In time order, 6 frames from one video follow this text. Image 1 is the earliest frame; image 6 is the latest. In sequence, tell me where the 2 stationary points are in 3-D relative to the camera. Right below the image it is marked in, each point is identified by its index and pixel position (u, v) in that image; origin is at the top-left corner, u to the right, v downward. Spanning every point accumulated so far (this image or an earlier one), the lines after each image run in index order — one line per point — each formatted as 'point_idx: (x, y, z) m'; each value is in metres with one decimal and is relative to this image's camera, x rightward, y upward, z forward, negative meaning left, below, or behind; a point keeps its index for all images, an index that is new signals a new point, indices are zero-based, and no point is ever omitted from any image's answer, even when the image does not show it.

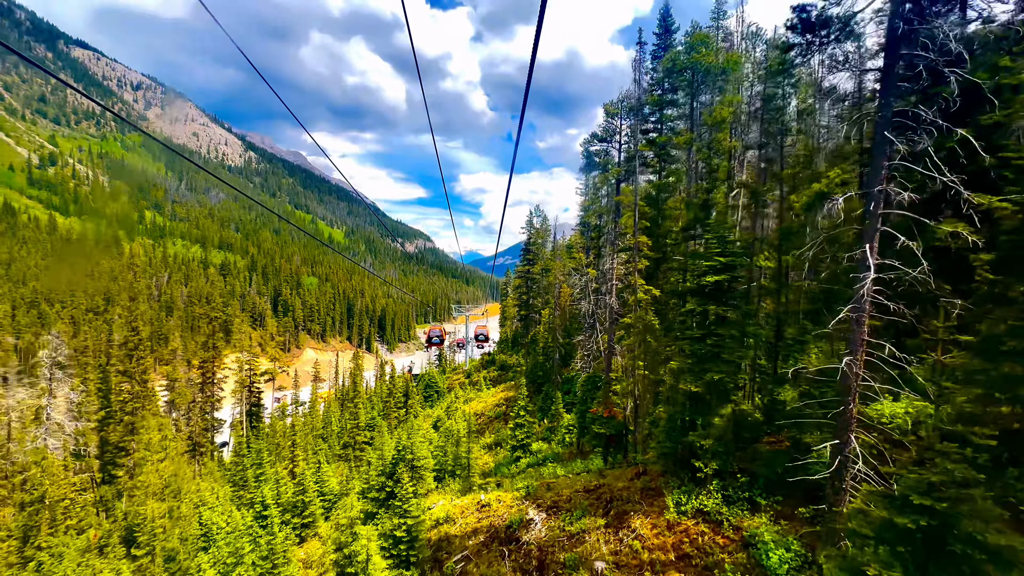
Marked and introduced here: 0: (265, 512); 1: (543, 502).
0: (-10.8, -9.6, +19.3) m
1: (+1.0, -7.9, +17.3) m
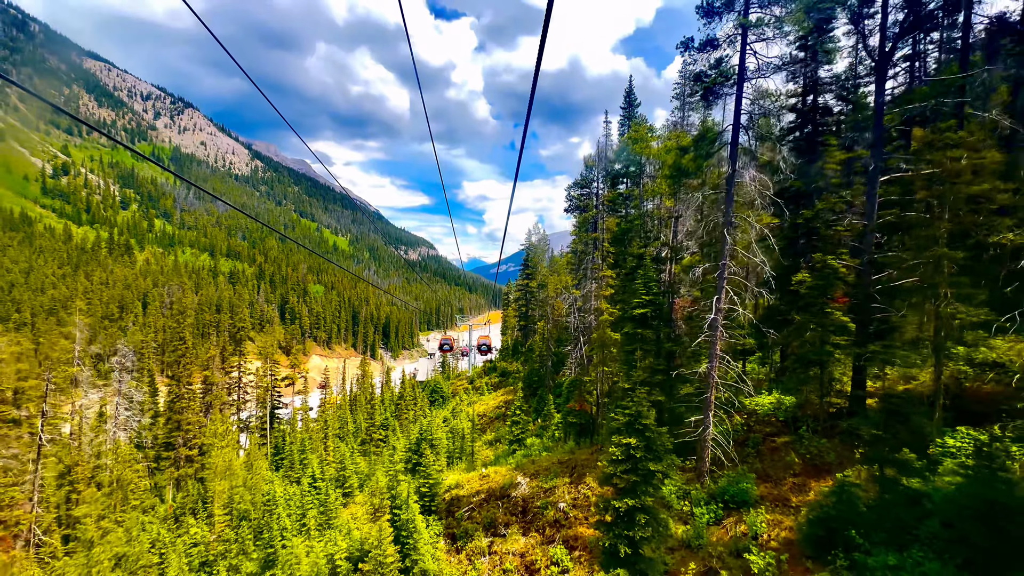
0: (-11.1, -10.7, +24.2) m
1: (+0.7, -9.0, +22.1) m
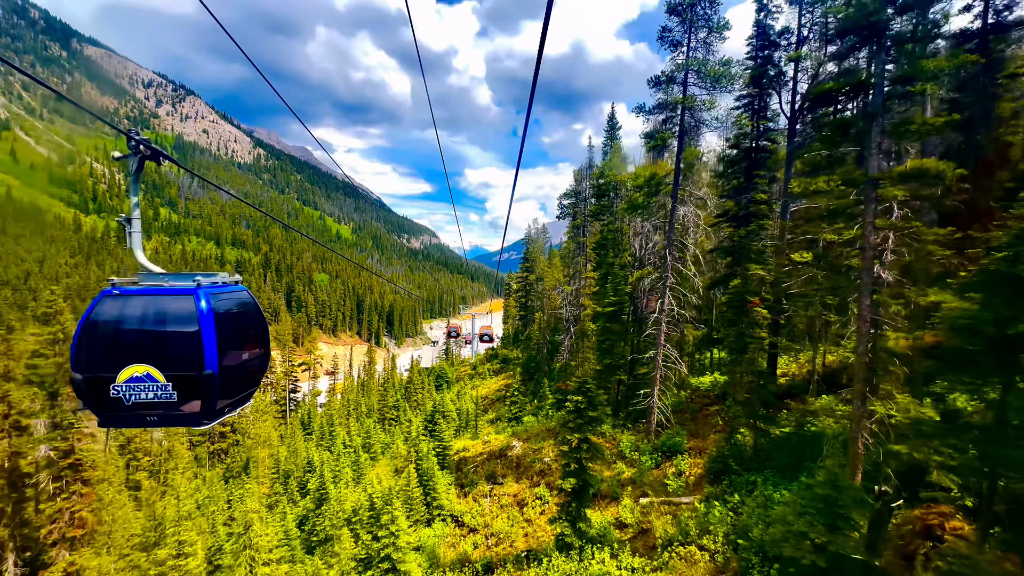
0: (-11.2, -10.6, +28.7) m
1: (+0.5, -9.0, +26.6) m
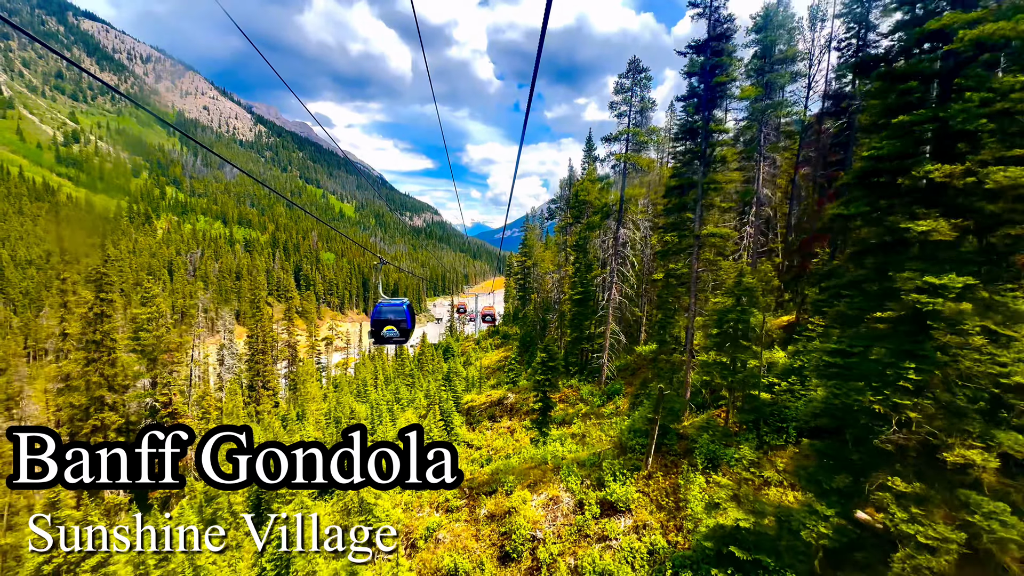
0: (-11.5, -9.1, +31.5) m
1: (+0.2, -7.6, +29.2) m
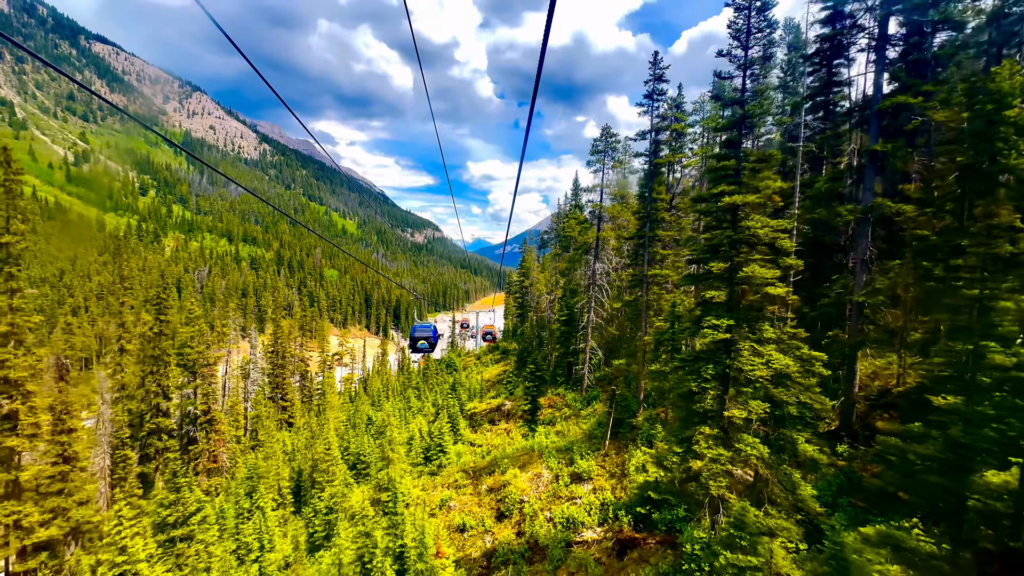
0: (-11.7, -10.1, +31.5) m
1: (0.0, -8.5, +29.2) m
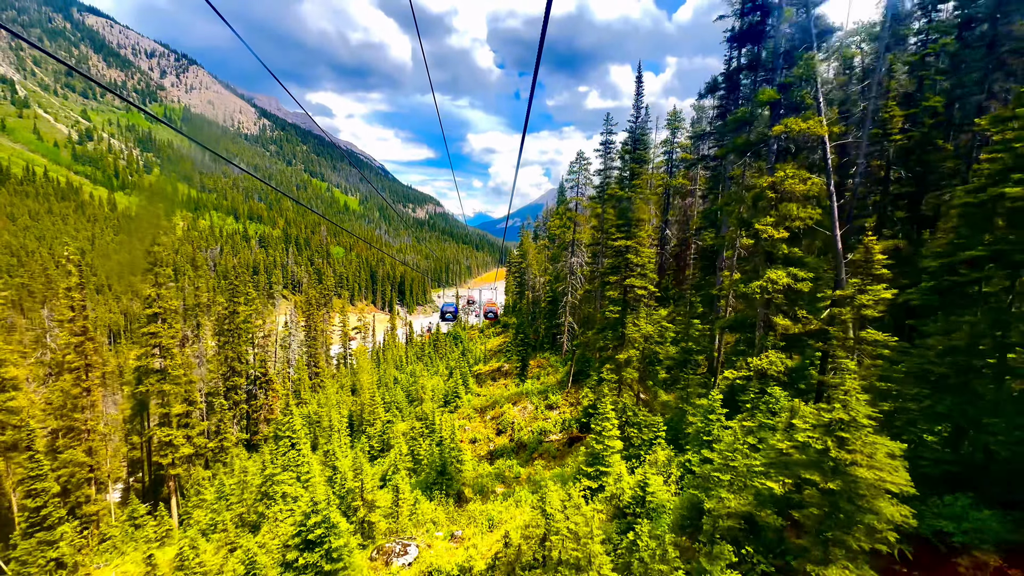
0: (-12.2, -8.8, +40.1) m
1: (-0.5, -7.3, +37.6) m
